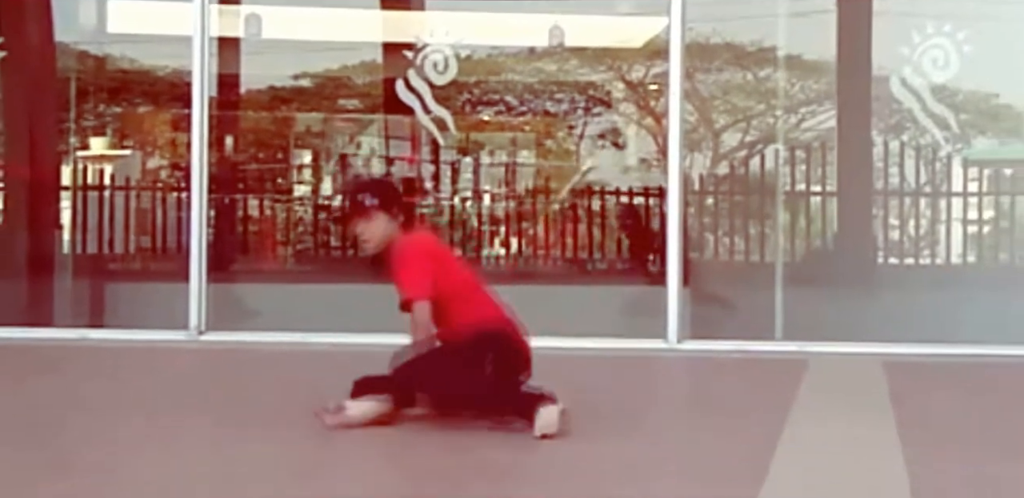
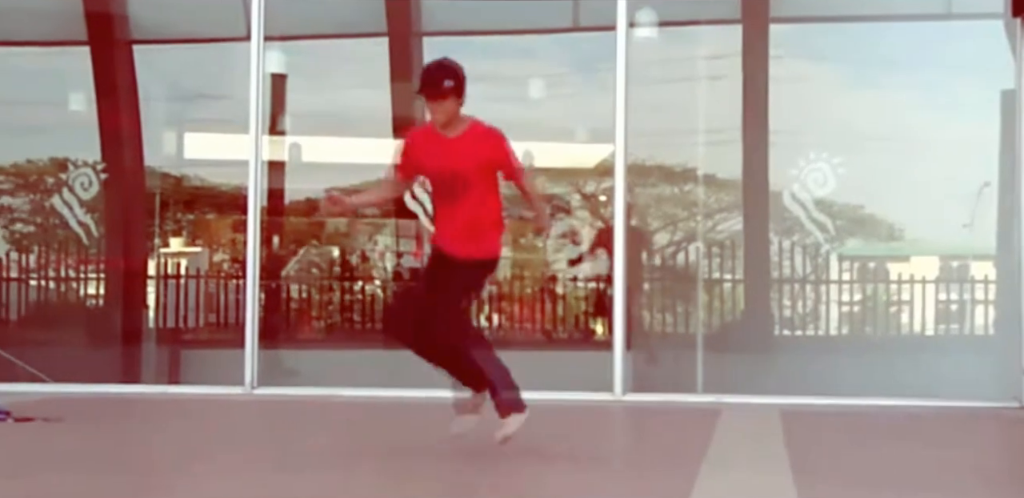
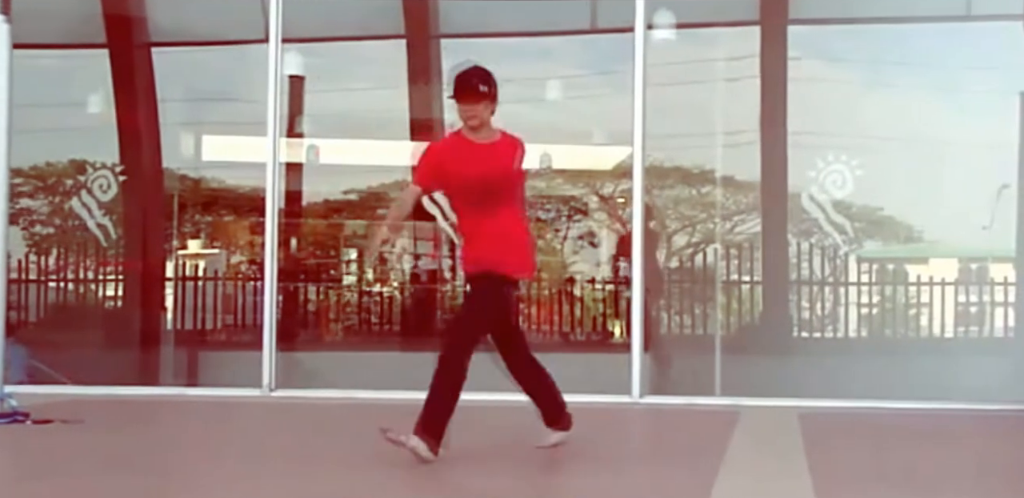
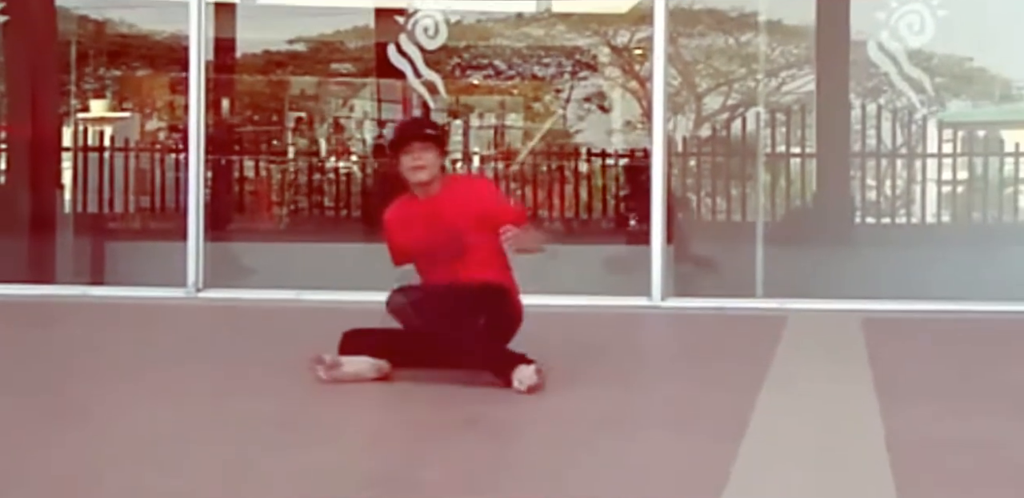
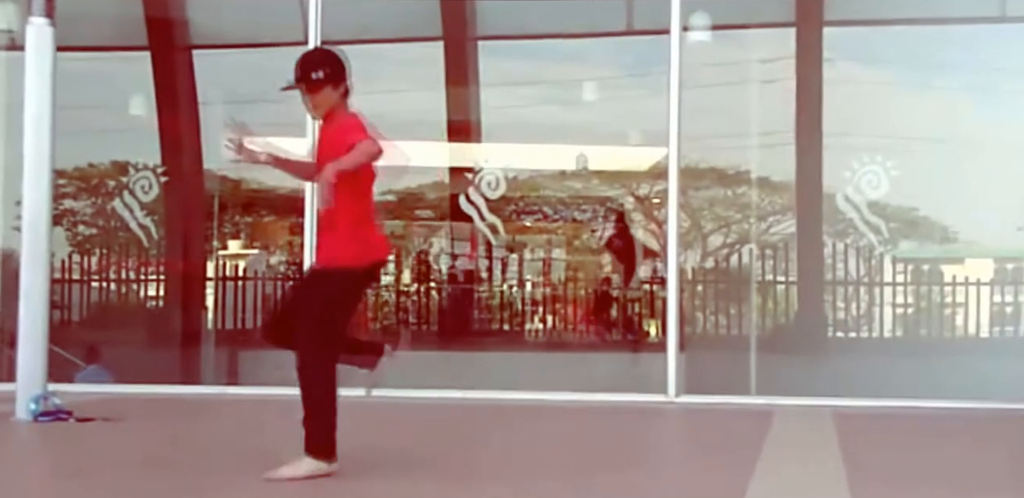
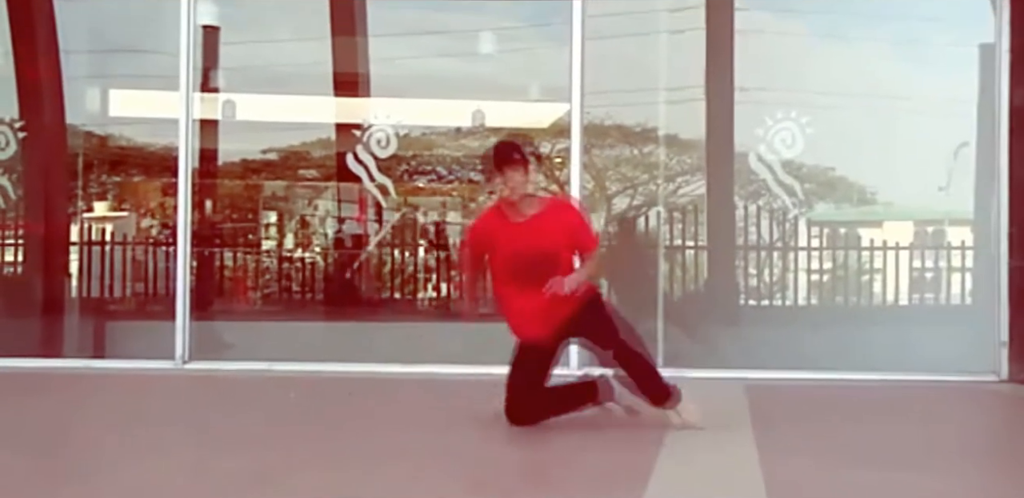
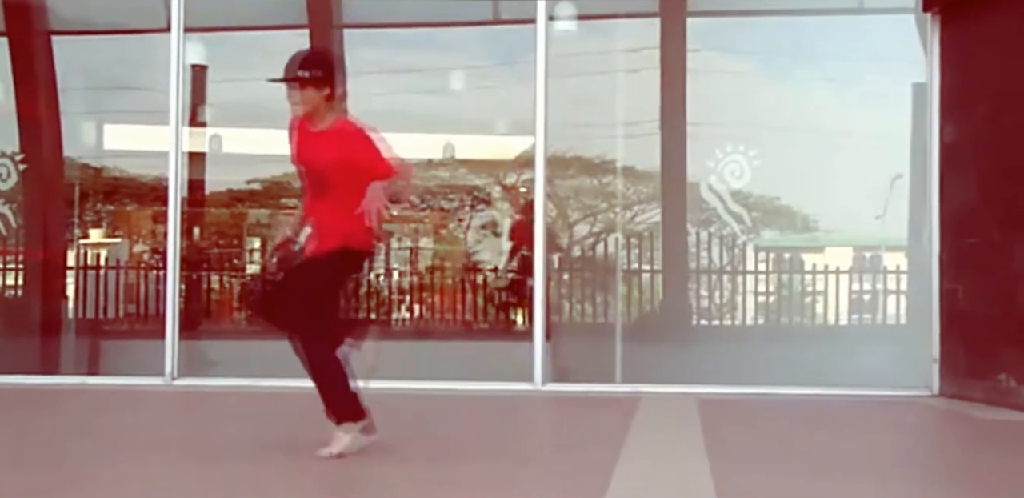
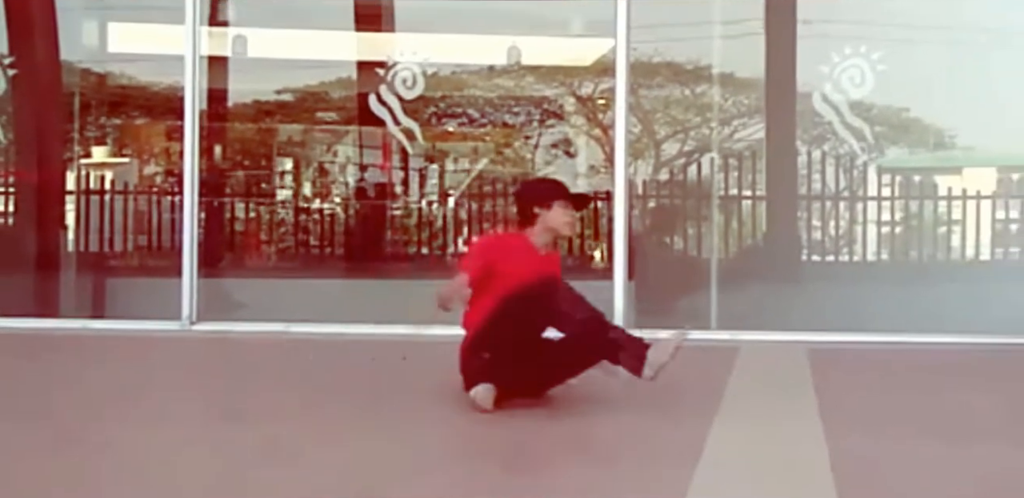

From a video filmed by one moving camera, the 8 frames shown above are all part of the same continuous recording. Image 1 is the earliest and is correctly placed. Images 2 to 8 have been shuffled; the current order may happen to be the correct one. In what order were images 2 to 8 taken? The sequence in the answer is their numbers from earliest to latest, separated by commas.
4, 8, 6, 7, 2, 5, 3
